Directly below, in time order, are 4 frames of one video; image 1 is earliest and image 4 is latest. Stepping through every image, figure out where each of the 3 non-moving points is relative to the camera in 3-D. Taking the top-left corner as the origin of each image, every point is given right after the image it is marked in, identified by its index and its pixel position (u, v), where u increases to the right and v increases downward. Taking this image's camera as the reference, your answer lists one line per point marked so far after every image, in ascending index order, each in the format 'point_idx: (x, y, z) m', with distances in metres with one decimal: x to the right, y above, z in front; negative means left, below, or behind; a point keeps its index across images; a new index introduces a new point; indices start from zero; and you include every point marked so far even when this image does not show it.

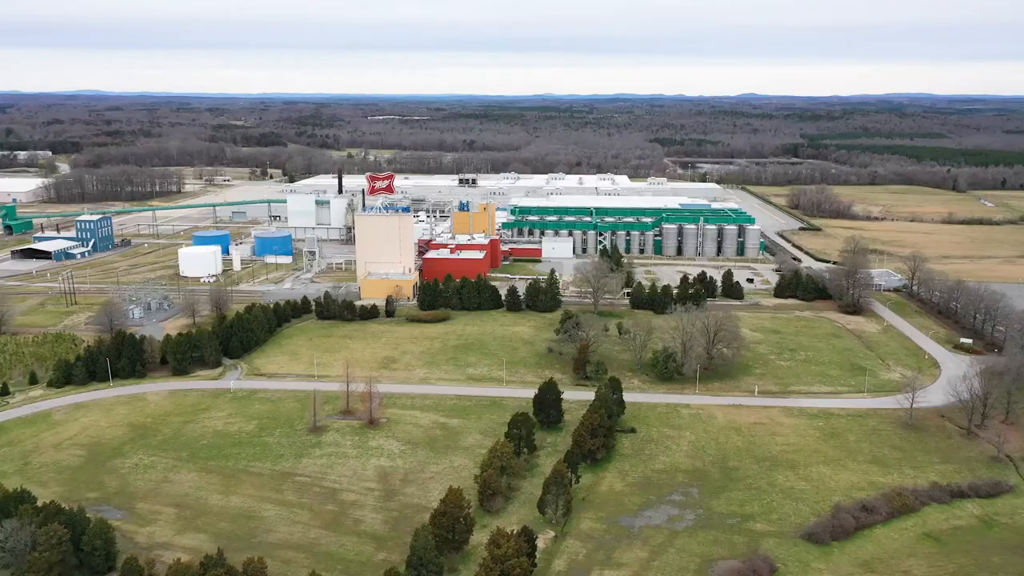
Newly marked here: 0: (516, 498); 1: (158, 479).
0: (+0.1, -4.3, +18.4) m
1: (-7.6, -4.1, +19.4) m
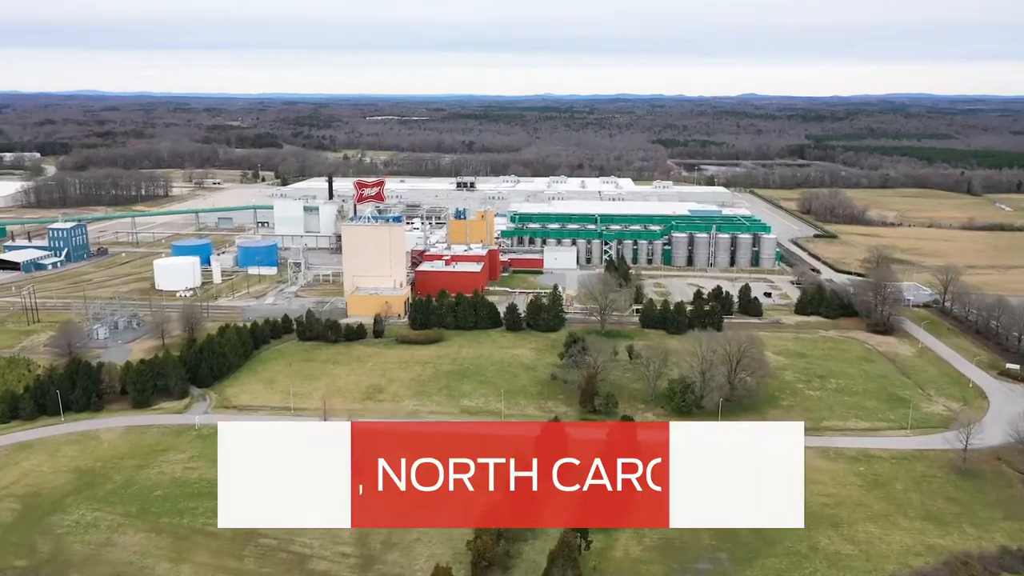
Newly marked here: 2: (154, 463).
0: (+0.1, -4.9, +15.7) m
1: (-7.7, -4.7, +16.7) m
2: (-8.0, -3.9, +20.0) m
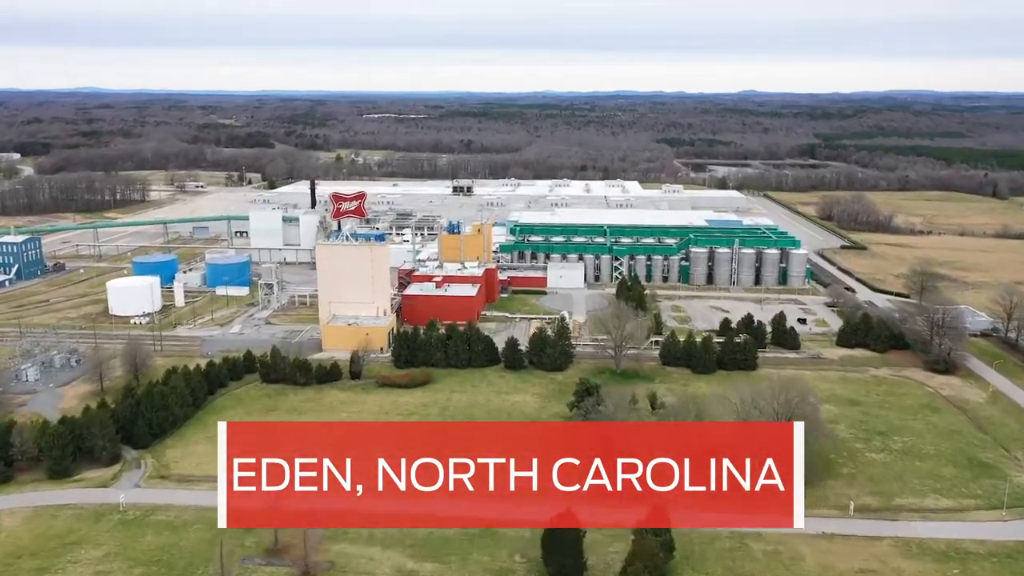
0: (+0.1, -5.8, +11.5) m
1: (-7.7, -5.7, +12.5) m
2: (-8.0, -4.8, +15.8) m
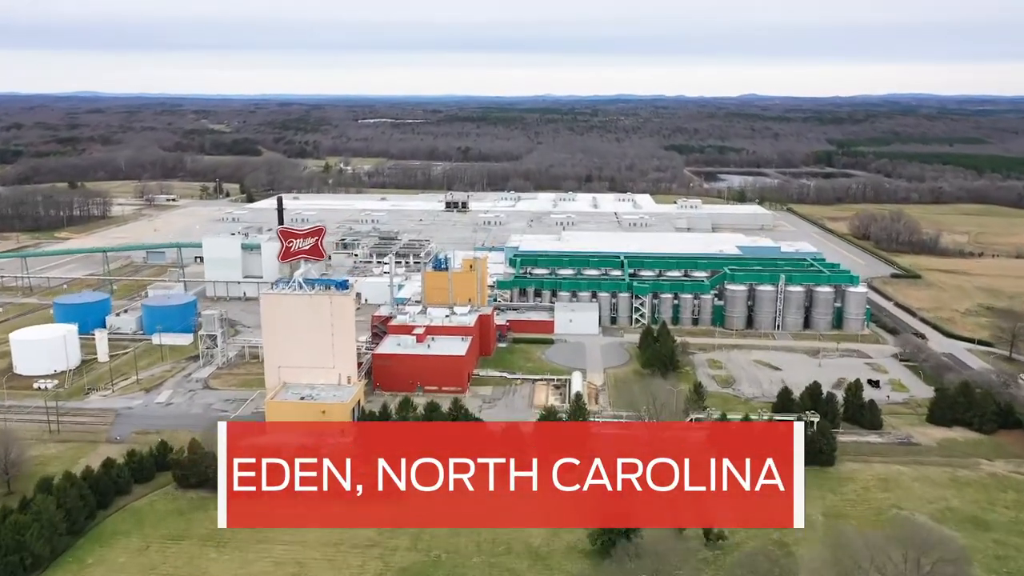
0: (0.0, -7.3, +5.2) m
1: (-7.7, -7.1, +6.2) m
2: (-8.0, -6.3, +9.5) m
